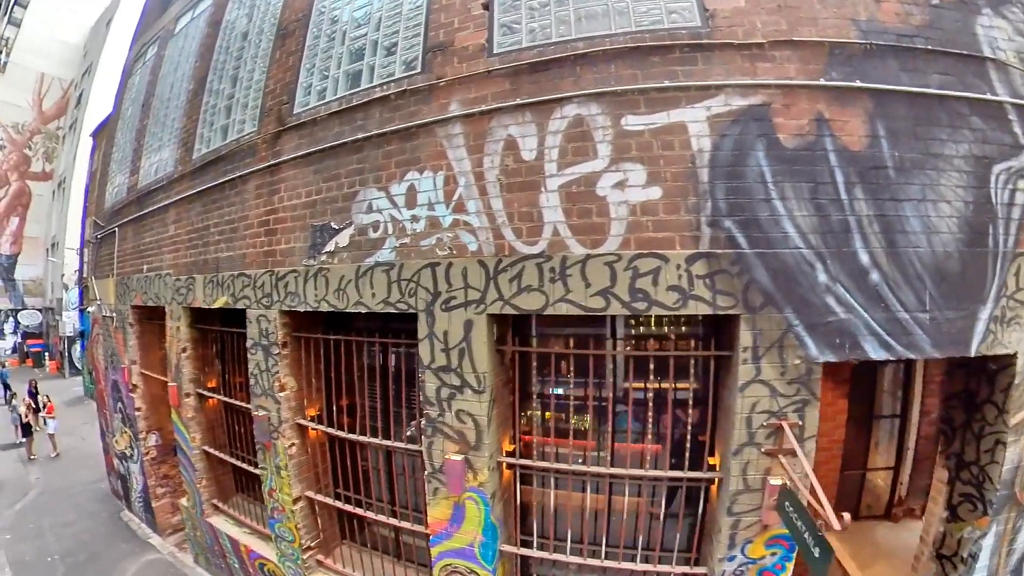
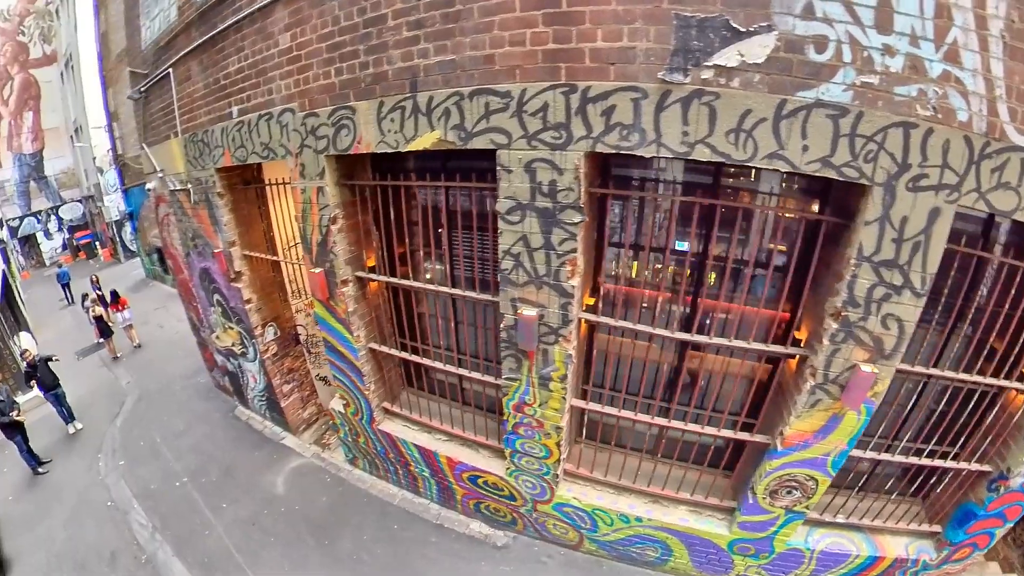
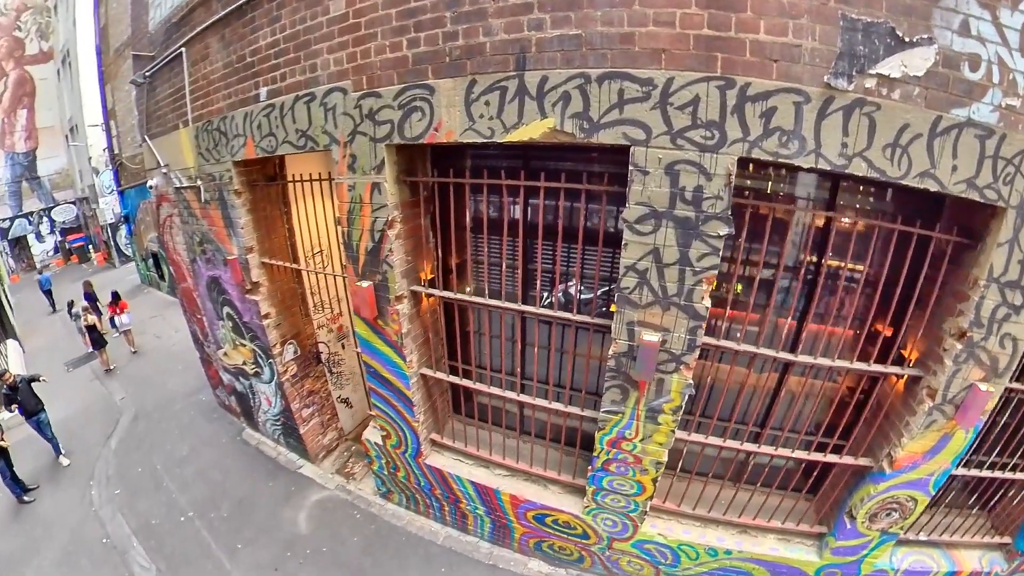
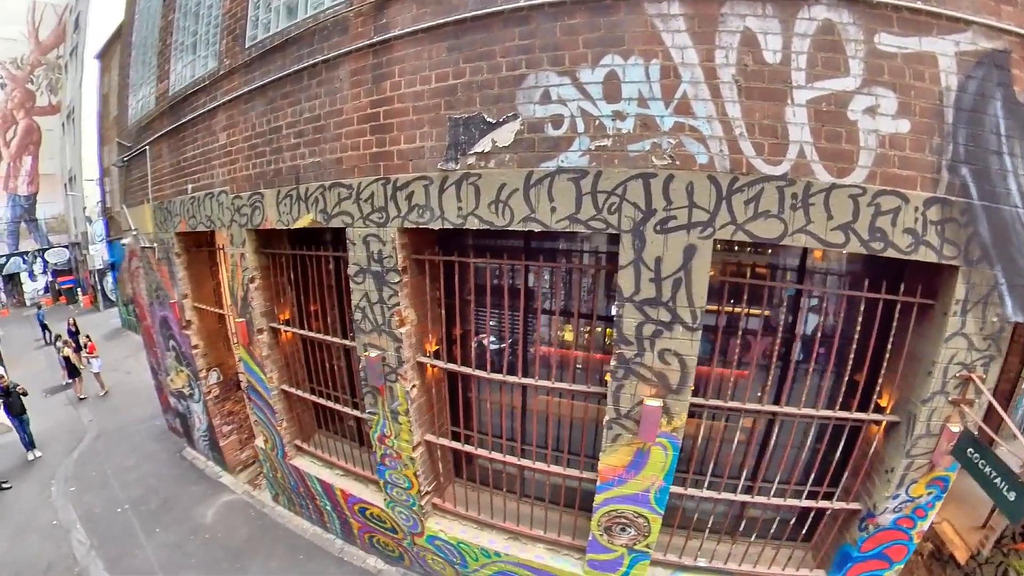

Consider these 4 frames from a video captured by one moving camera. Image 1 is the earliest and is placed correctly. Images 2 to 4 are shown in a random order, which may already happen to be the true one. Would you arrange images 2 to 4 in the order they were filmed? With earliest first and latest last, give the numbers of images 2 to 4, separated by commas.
4, 2, 3
